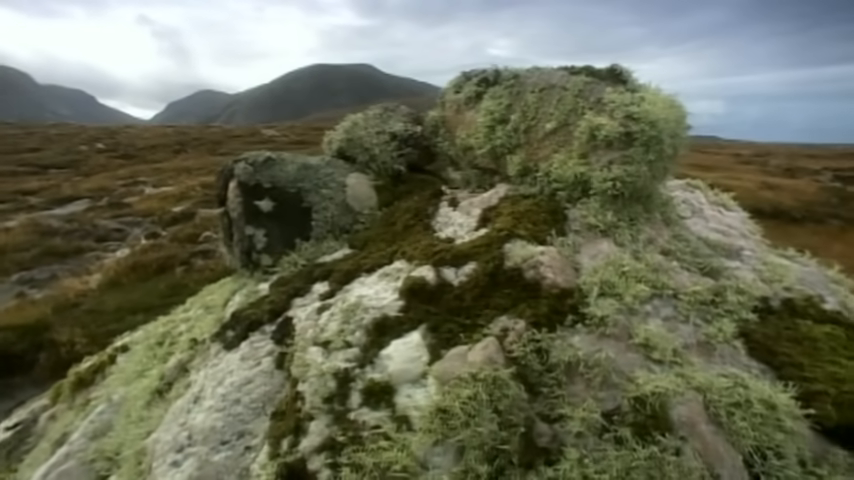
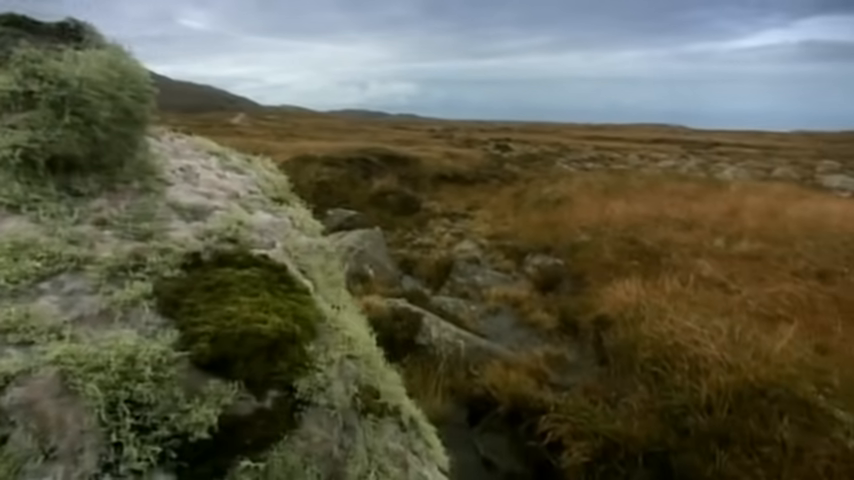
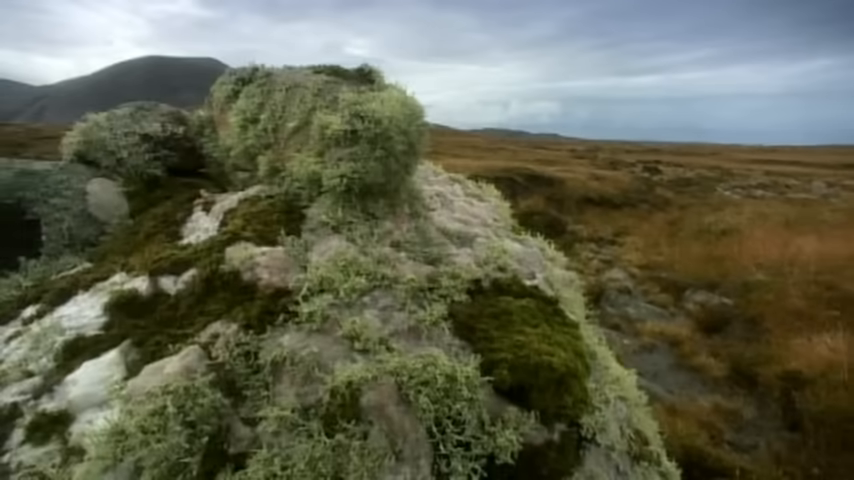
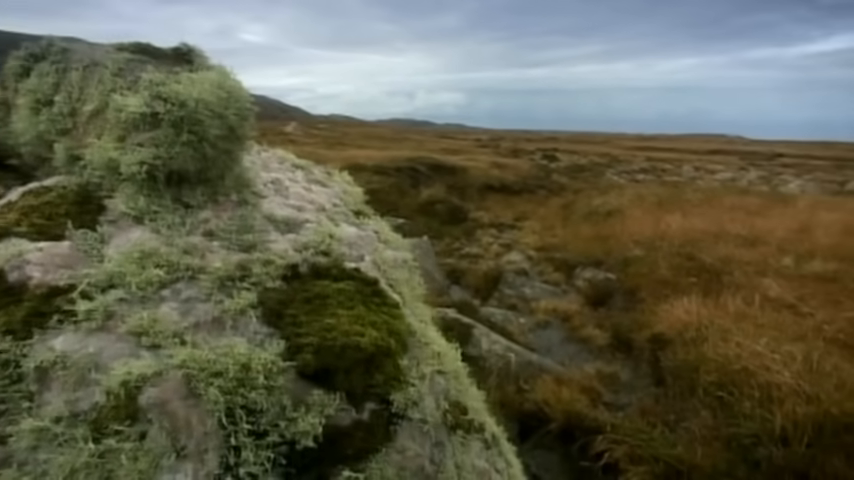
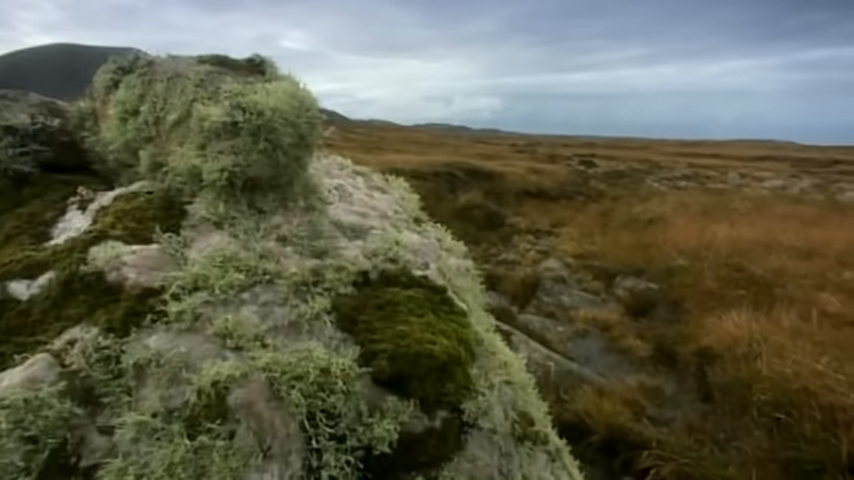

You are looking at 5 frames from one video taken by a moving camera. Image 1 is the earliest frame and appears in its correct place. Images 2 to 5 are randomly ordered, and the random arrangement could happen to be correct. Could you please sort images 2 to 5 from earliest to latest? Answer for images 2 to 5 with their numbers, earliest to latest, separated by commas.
3, 5, 4, 2
